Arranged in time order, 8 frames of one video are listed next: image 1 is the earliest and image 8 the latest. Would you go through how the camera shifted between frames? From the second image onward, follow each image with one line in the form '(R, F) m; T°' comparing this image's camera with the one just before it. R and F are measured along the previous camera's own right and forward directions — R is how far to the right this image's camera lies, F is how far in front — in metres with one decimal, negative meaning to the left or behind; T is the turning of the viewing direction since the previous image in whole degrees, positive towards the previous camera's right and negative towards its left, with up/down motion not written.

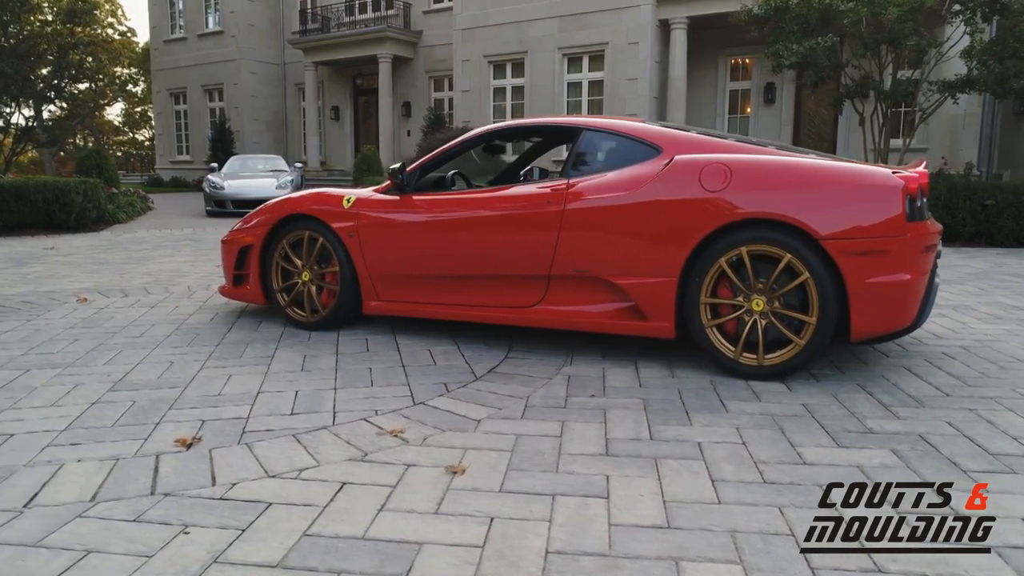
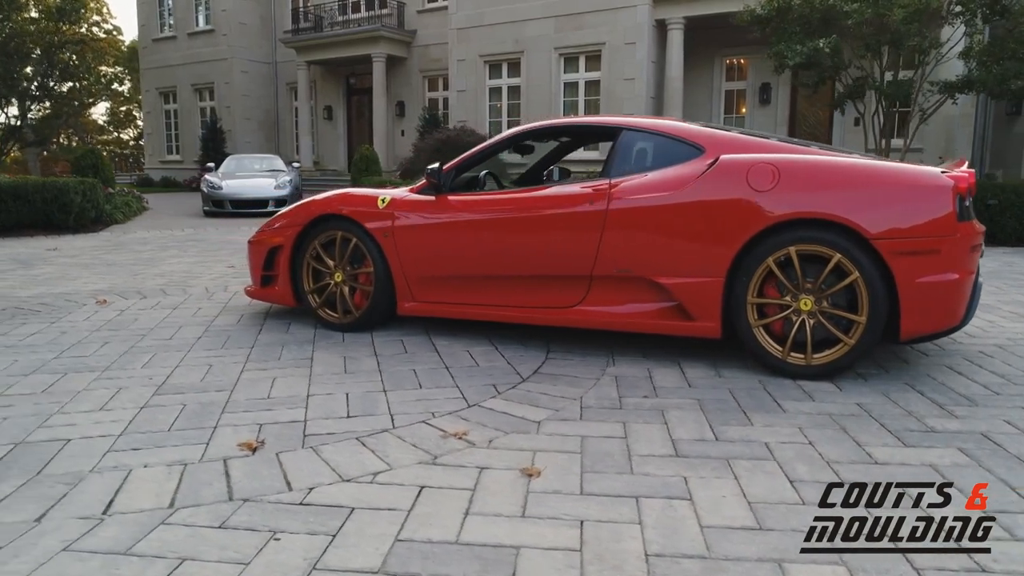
(-0.3, 0.0) m; +1°
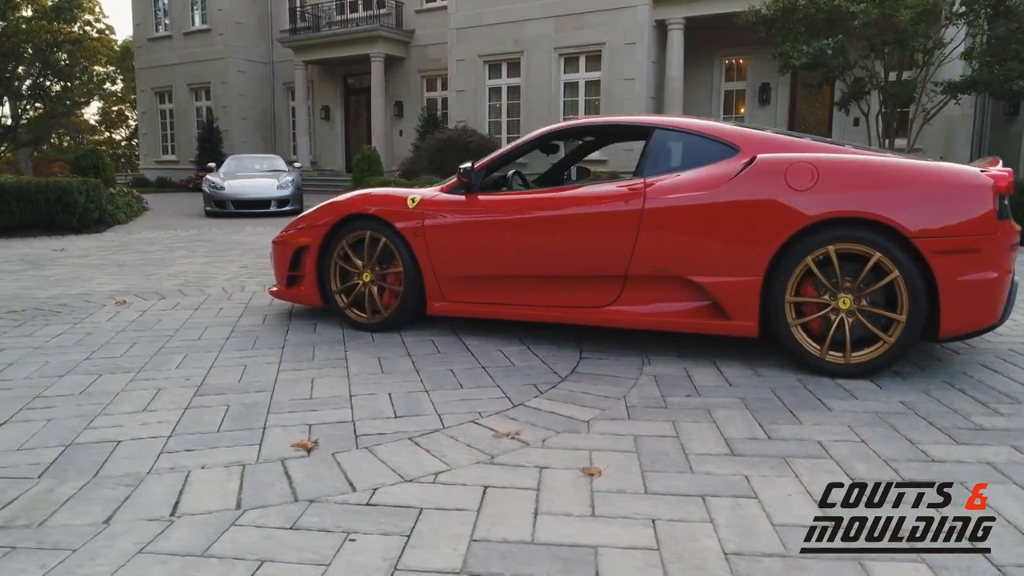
(-0.2, 0.0) m; +1°
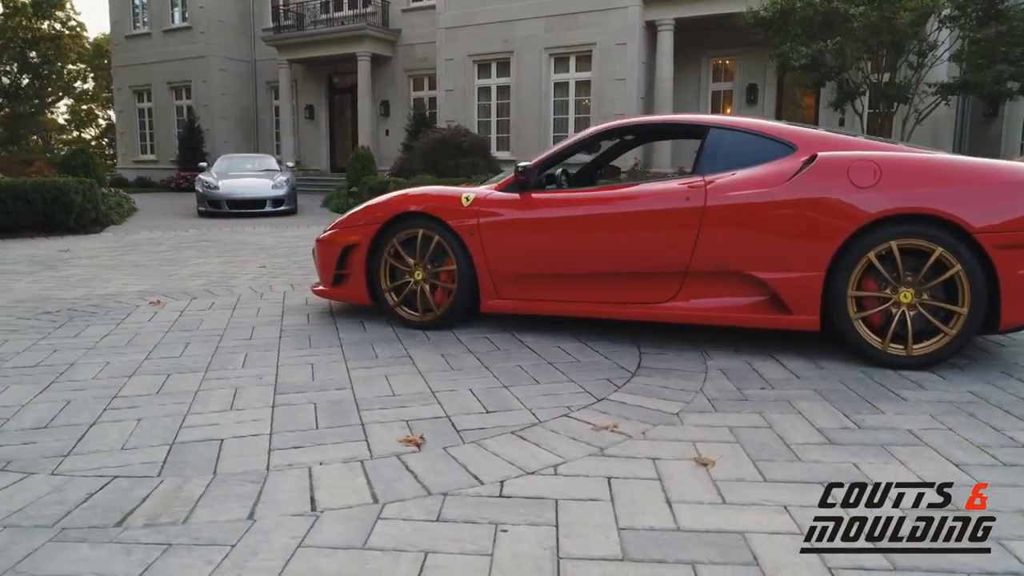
(-0.5, 0.0) m; +2°
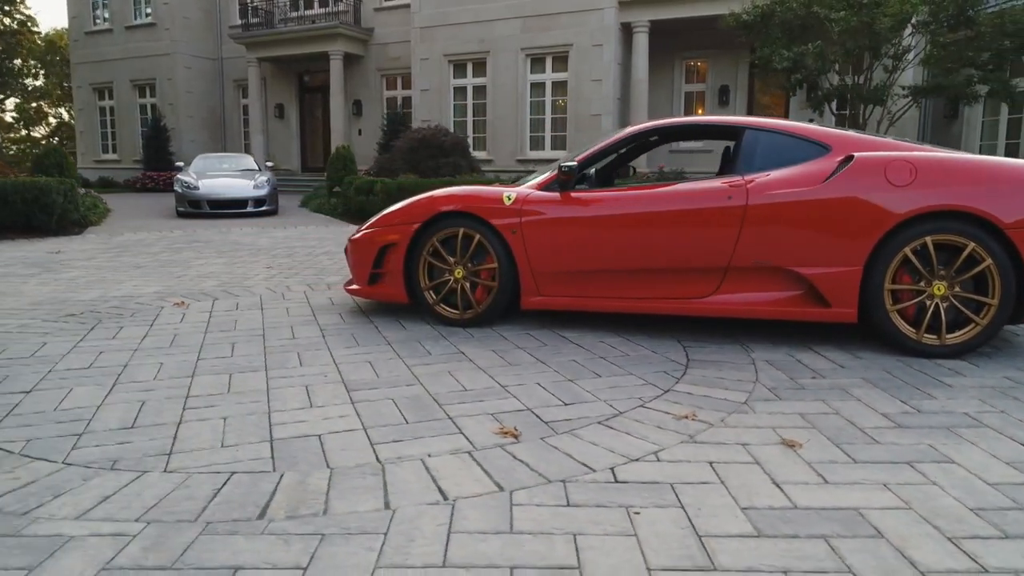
(-0.5, -0.1) m; +3°
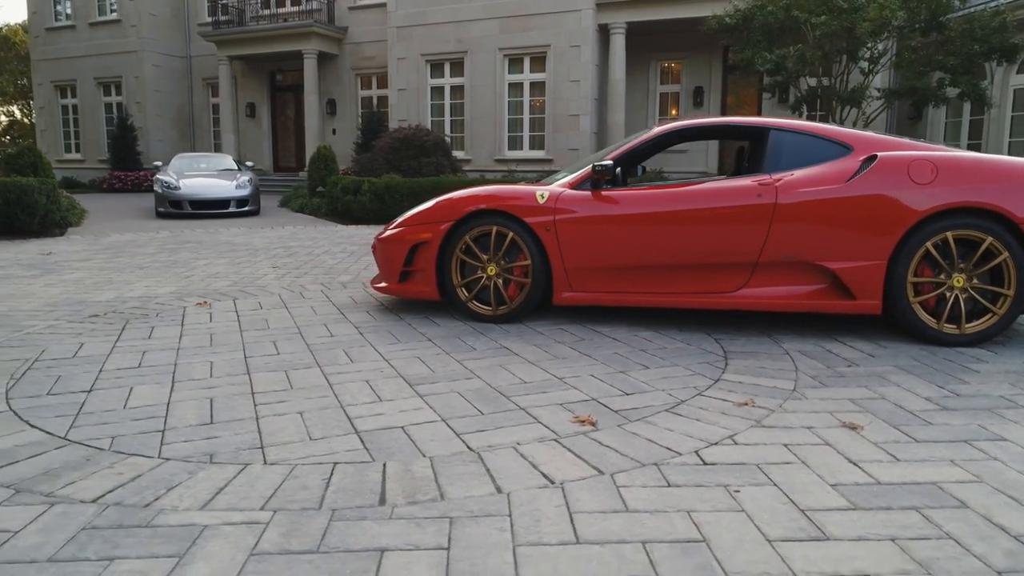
(-0.5, -0.1) m; +3°
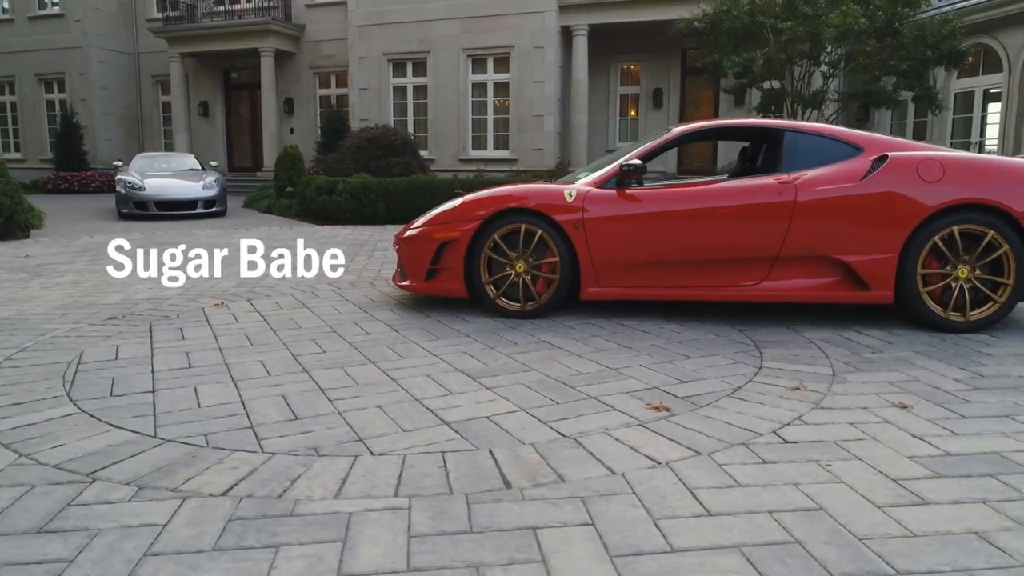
(-0.6, -0.1) m; +4°
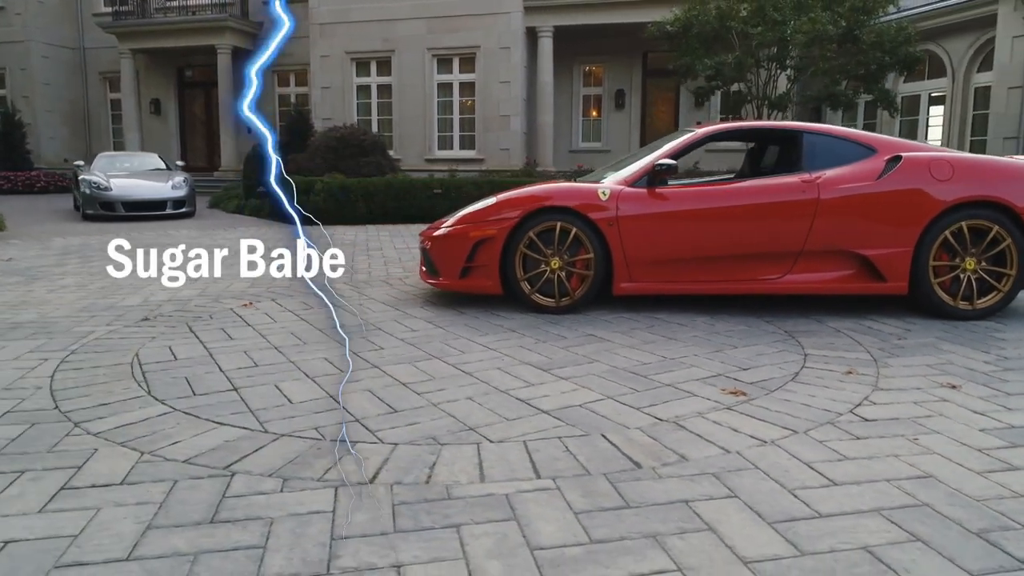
(-0.6, -0.1) m; +4°
